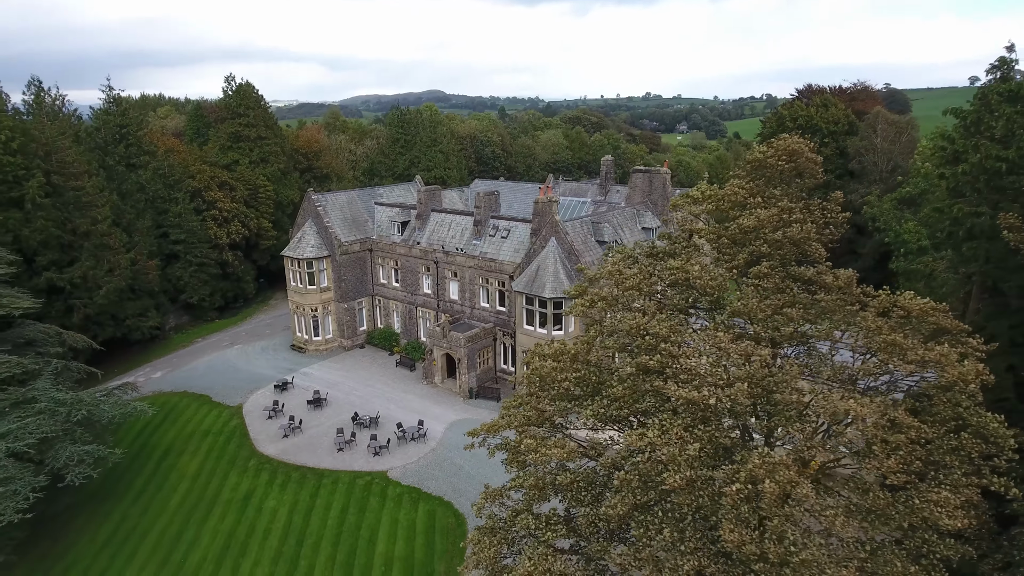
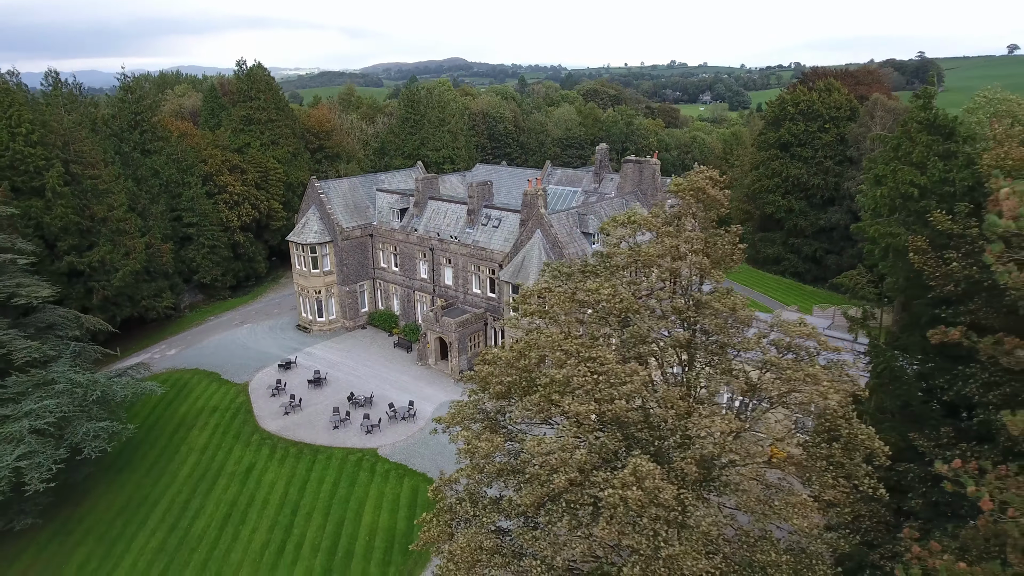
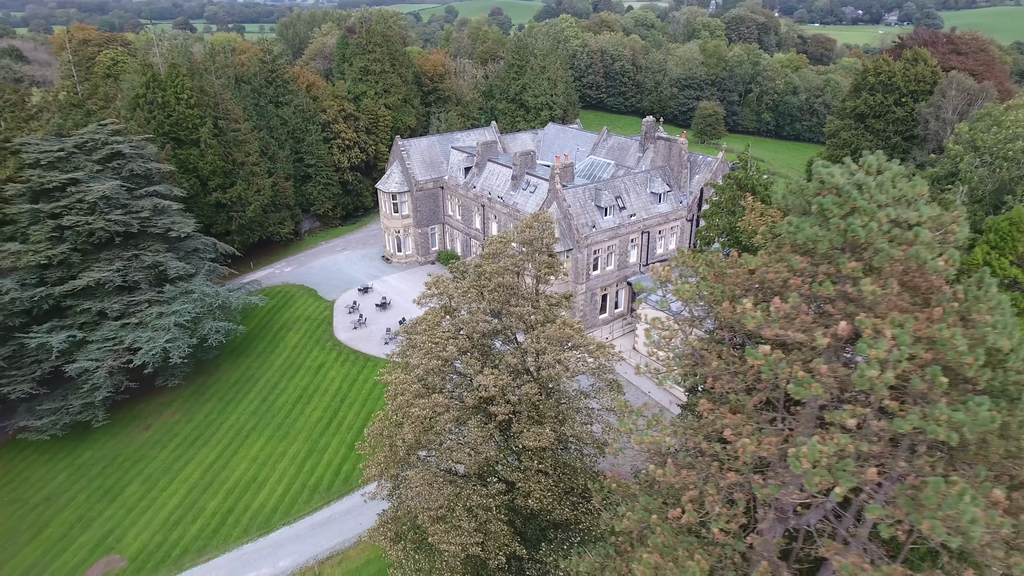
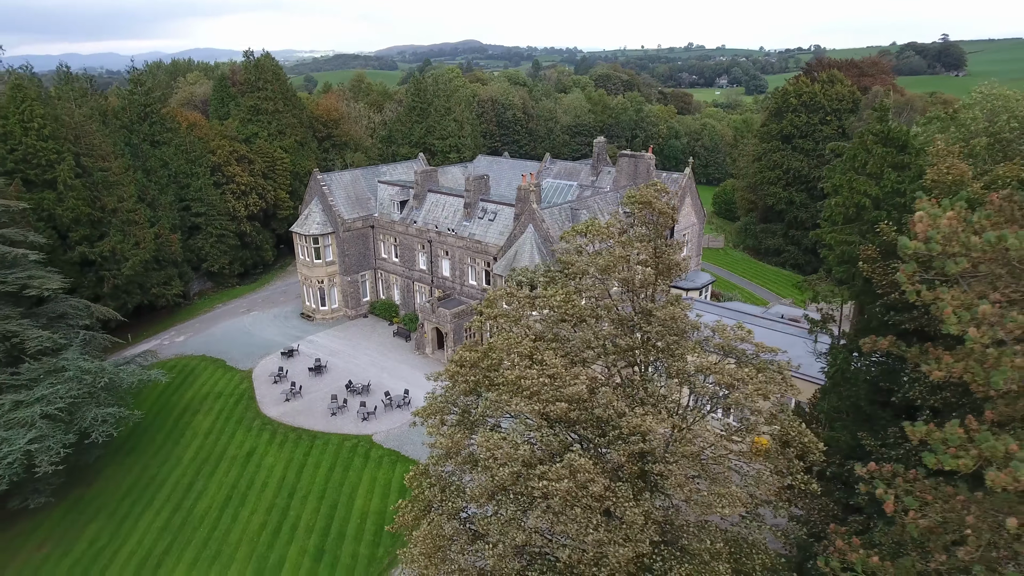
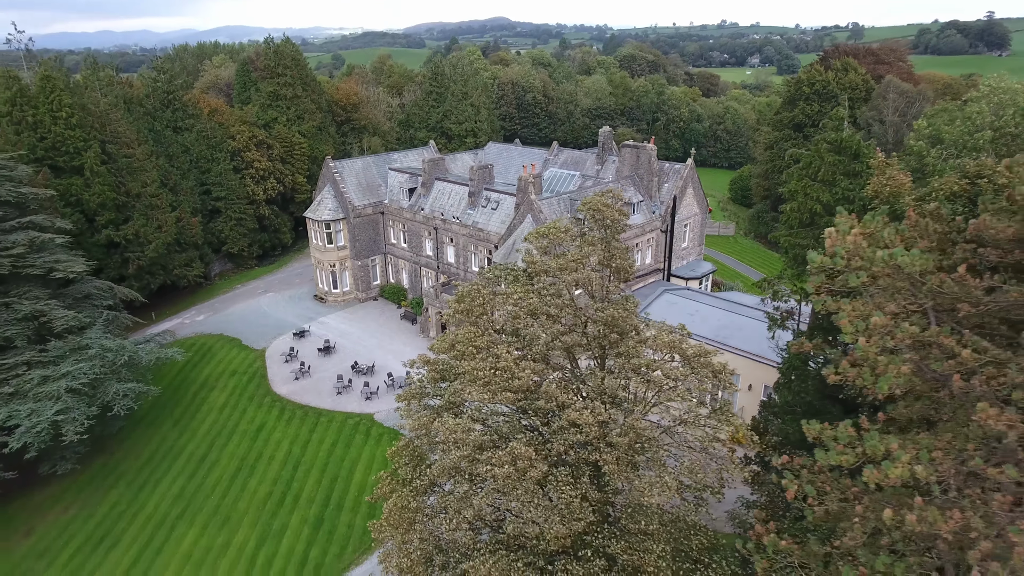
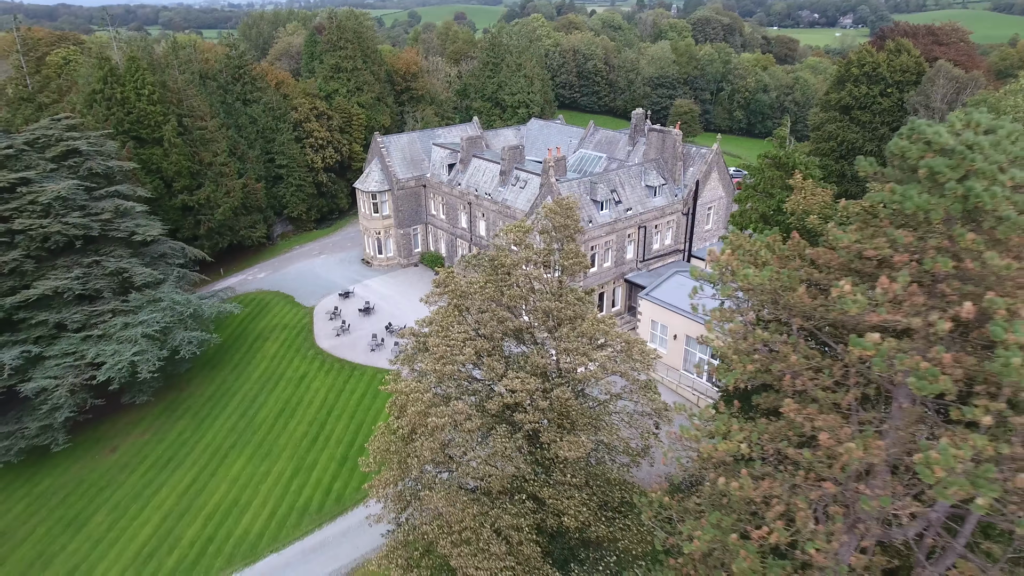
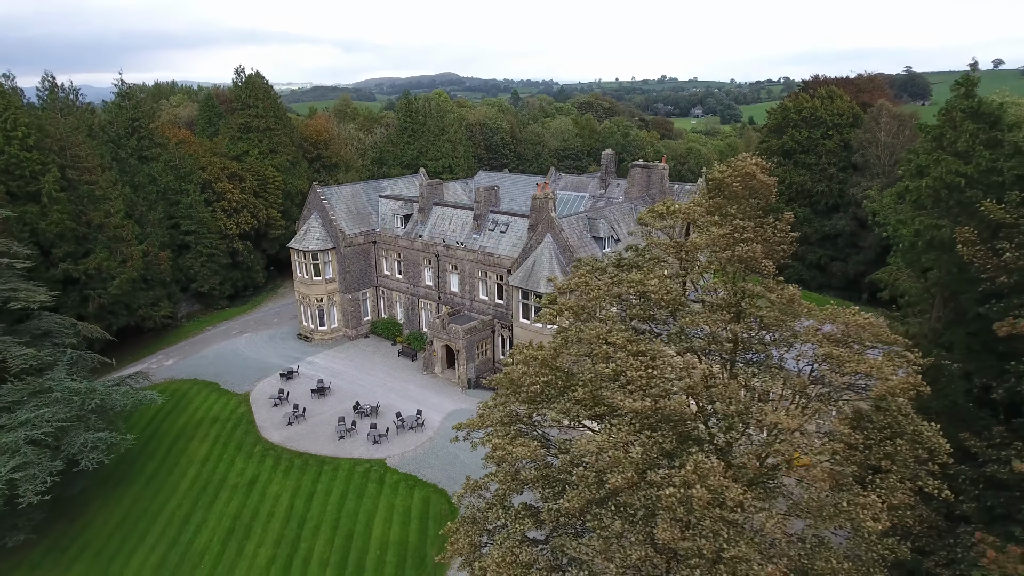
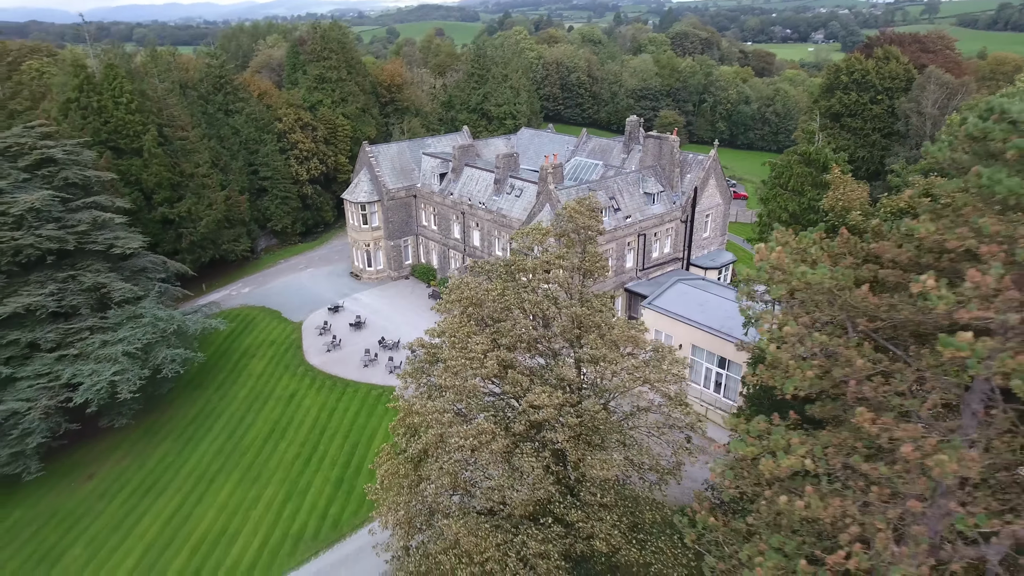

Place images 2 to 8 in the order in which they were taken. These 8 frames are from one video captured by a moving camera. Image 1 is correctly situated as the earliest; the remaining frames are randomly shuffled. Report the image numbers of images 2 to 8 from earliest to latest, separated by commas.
7, 2, 4, 5, 8, 6, 3
